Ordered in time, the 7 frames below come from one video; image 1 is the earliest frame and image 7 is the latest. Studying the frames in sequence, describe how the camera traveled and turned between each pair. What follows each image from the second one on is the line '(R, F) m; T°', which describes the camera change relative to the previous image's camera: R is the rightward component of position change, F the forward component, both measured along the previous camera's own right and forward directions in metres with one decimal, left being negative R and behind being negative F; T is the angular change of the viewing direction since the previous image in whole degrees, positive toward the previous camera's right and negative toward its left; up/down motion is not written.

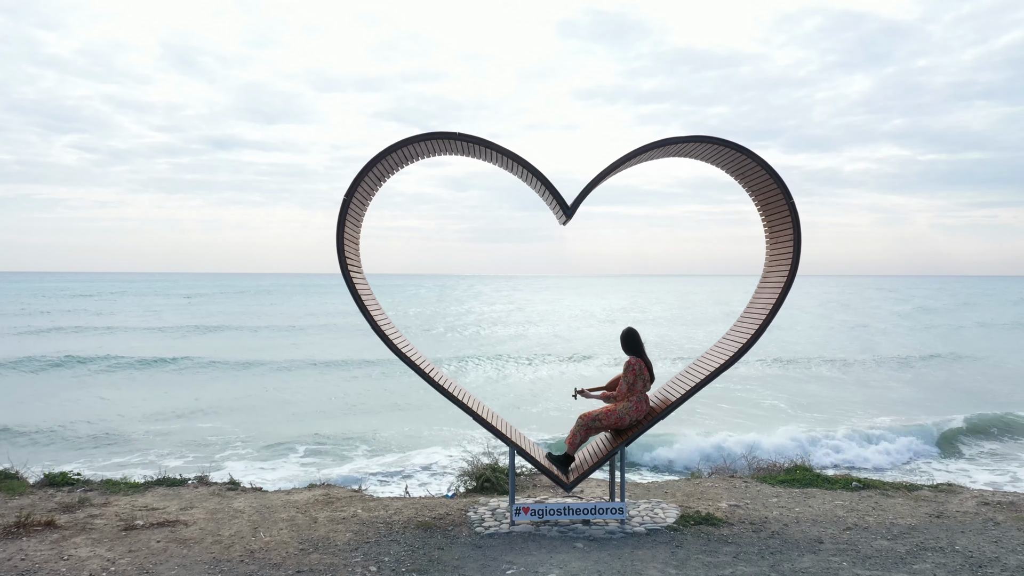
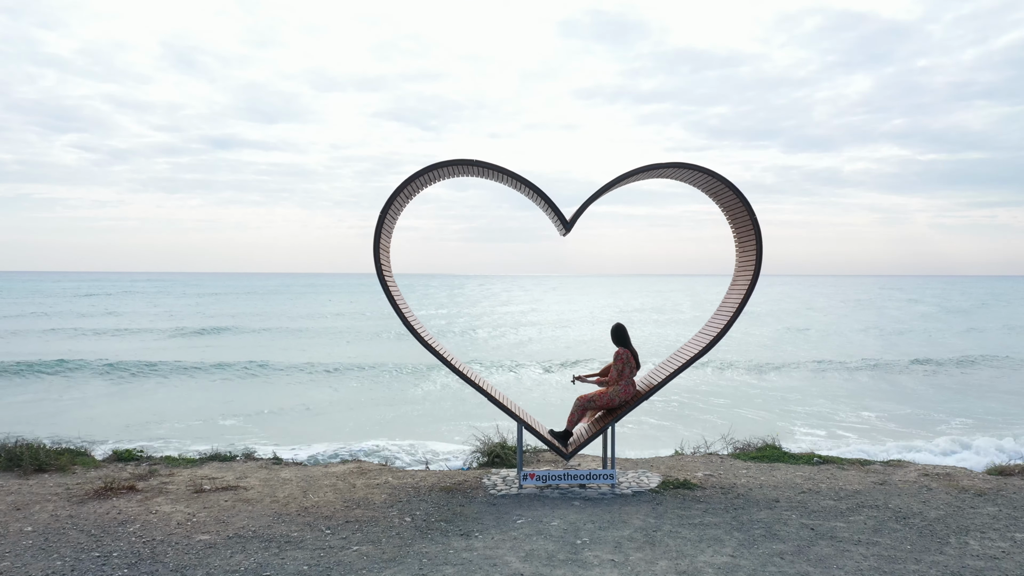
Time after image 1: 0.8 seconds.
(-0.1, -0.9) m; 0°
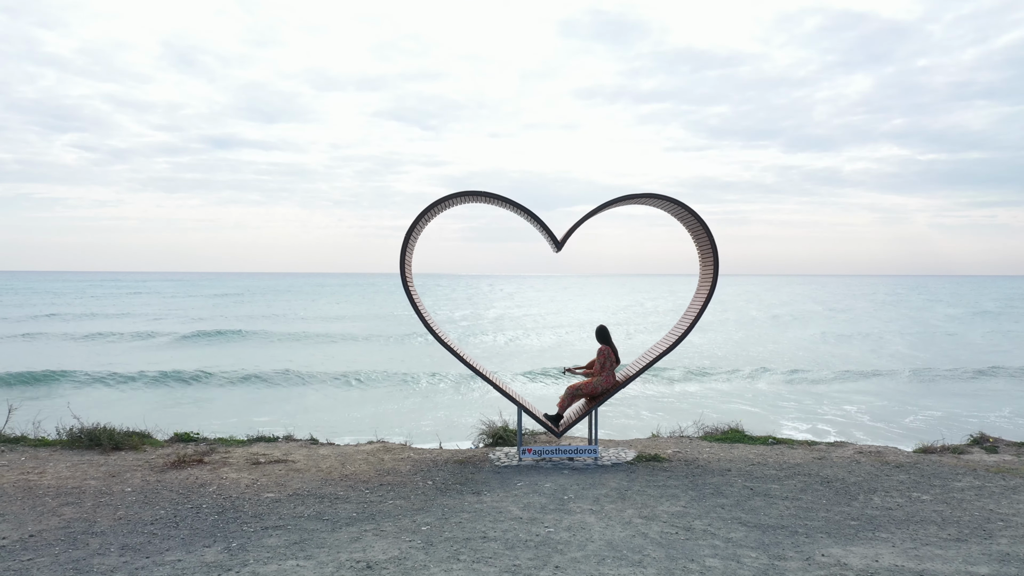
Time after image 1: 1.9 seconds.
(0.0, -1.2) m; 0°
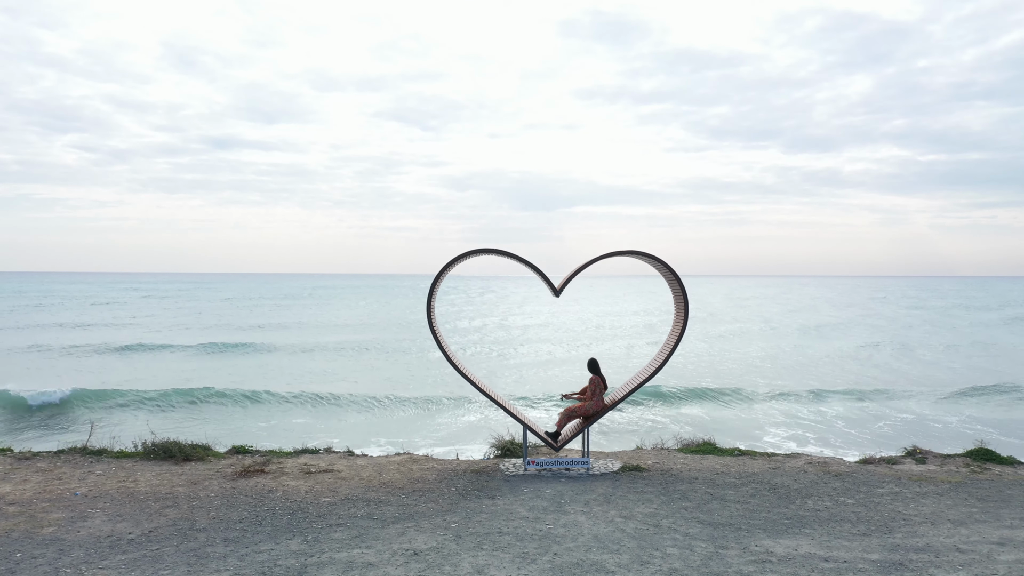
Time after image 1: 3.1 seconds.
(-0.1, -1.5) m; 0°
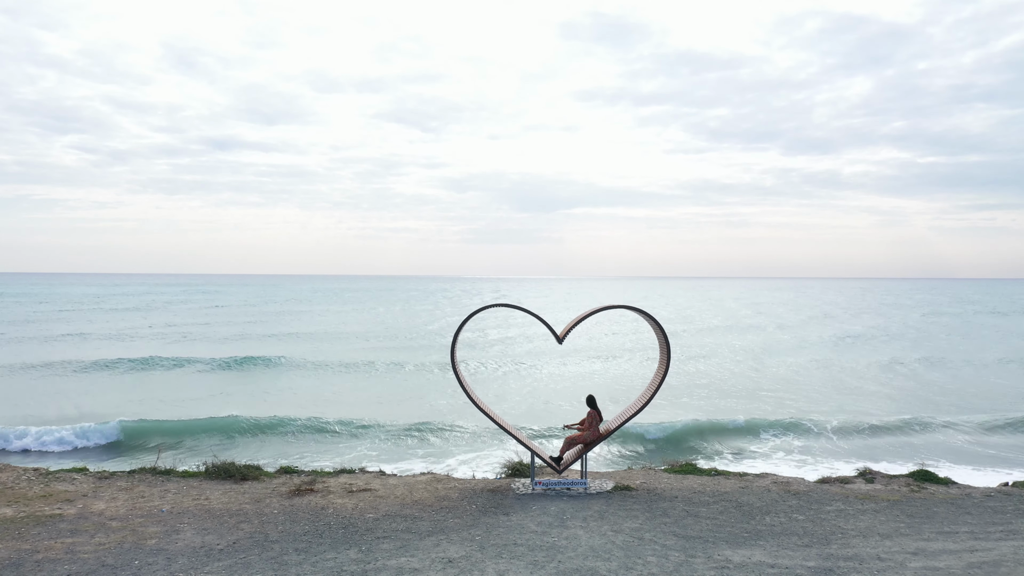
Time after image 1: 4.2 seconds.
(-0.2, -1.6) m; 0°
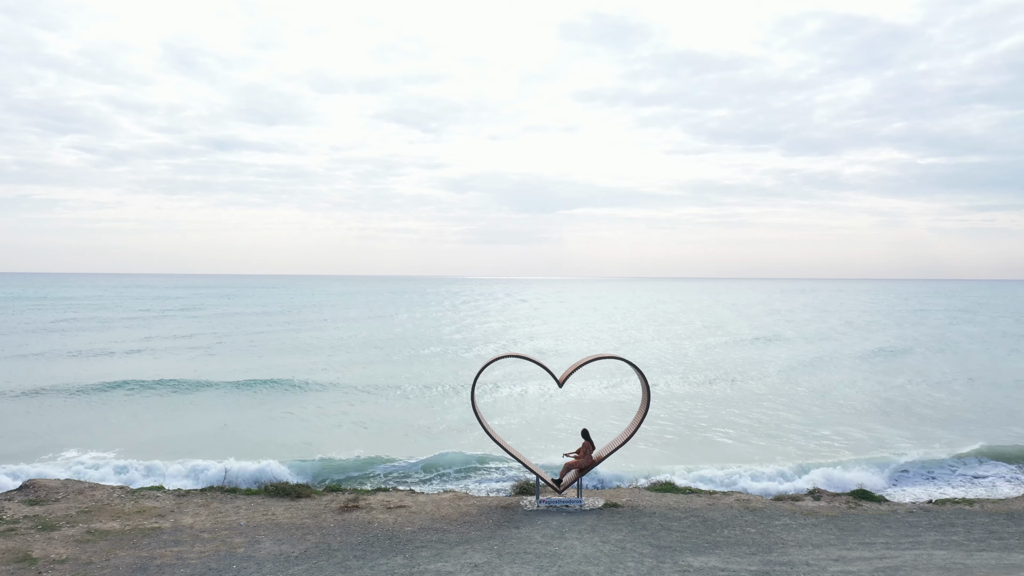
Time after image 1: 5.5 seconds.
(-0.2, -2.2) m; 0°
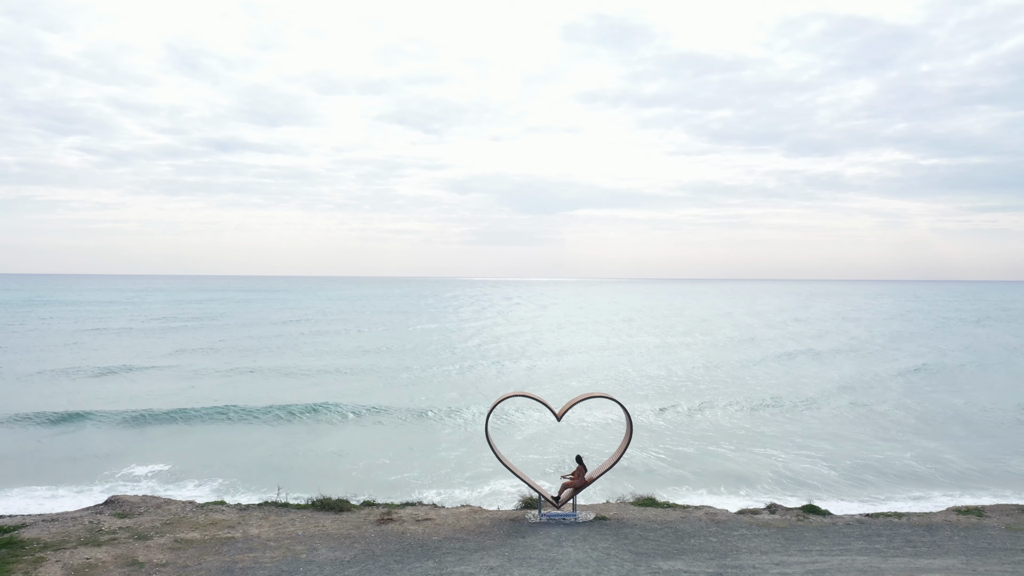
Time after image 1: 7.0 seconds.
(-0.1, -2.6) m; 0°
